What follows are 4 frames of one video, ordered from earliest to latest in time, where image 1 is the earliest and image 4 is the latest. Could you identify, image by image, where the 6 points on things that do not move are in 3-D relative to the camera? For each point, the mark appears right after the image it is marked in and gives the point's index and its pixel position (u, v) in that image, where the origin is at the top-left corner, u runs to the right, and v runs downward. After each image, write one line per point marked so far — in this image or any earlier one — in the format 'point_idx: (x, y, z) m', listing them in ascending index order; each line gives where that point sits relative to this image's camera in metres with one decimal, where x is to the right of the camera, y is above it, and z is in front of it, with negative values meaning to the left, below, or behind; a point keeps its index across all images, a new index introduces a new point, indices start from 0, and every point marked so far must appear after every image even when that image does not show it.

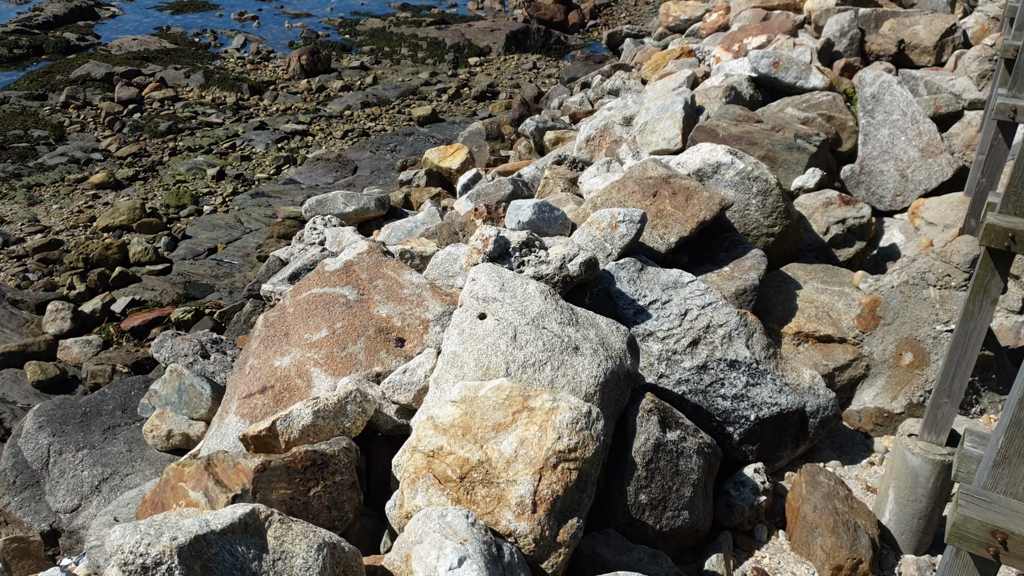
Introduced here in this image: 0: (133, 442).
0: (-2.2, -0.9, +5.1) m
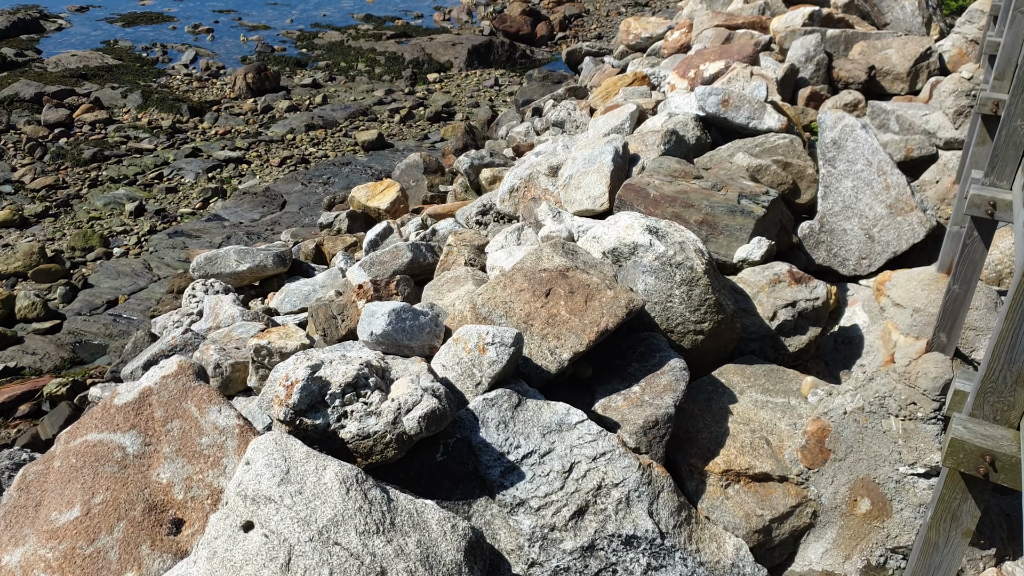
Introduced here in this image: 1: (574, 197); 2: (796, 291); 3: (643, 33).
0: (-2.9, -1.5, +3.9) m
1: (+0.5, +0.7, +6.6) m
2: (+1.8, 0.0, +5.5) m
3: (+2.4, +4.6, +15.9) m
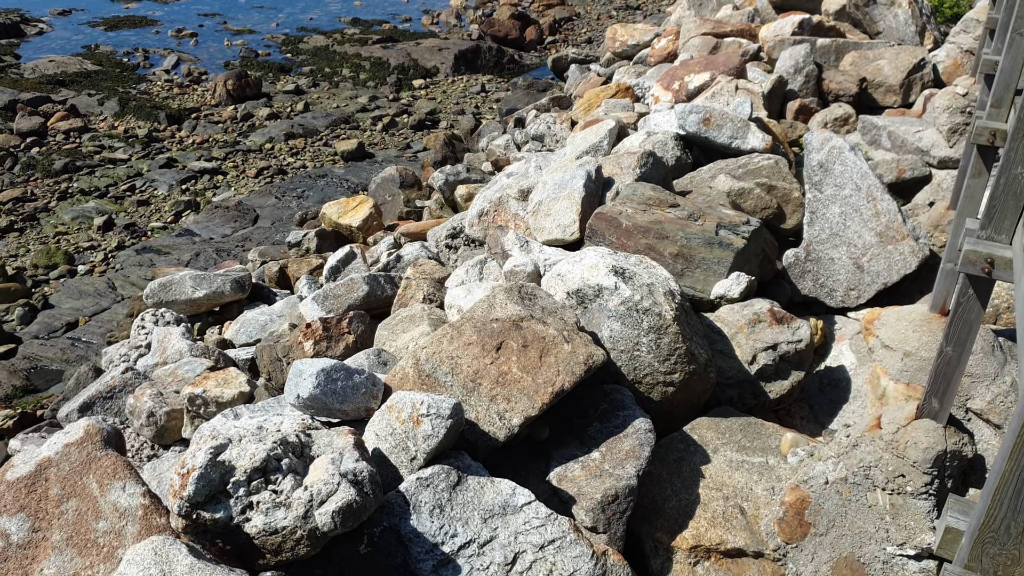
0: (-3.1, -1.8, +3.5) m
1: (+0.2, +0.5, +6.2) m
2: (+1.5, -0.3, +5.1) m
3: (+2.1, +4.4, +15.5) m
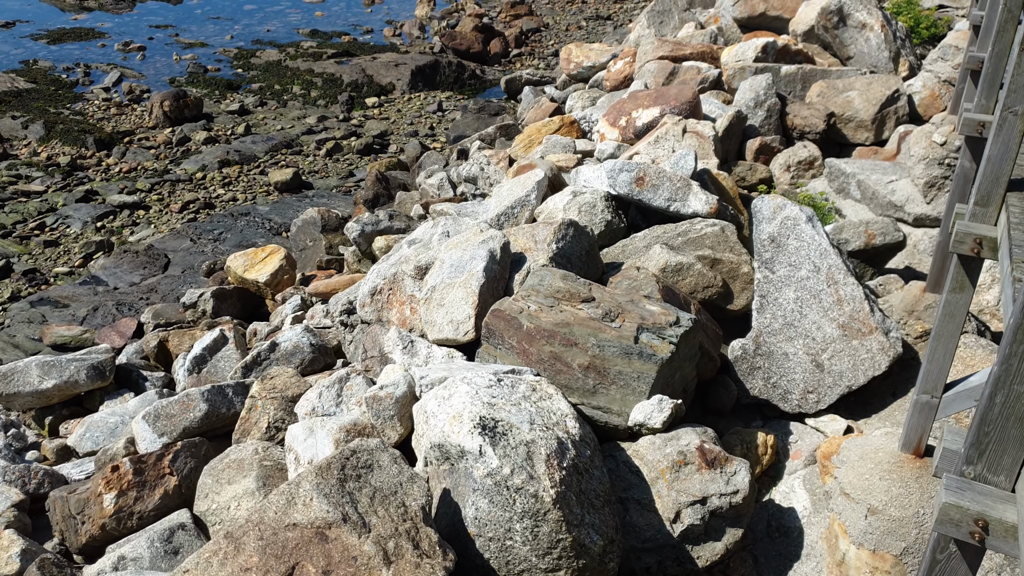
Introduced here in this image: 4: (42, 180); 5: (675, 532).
0: (-3.8, -2.4, +2.3) m
1: (-0.5, -0.2, +5.1) m
2: (+0.9, -0.9, +4.0) m
3: (+1.2, +3.7, +14.4) m
4: (-8.2, +1.9, +15.3) m
5: (+0.7, -1.1, +3.9) m
